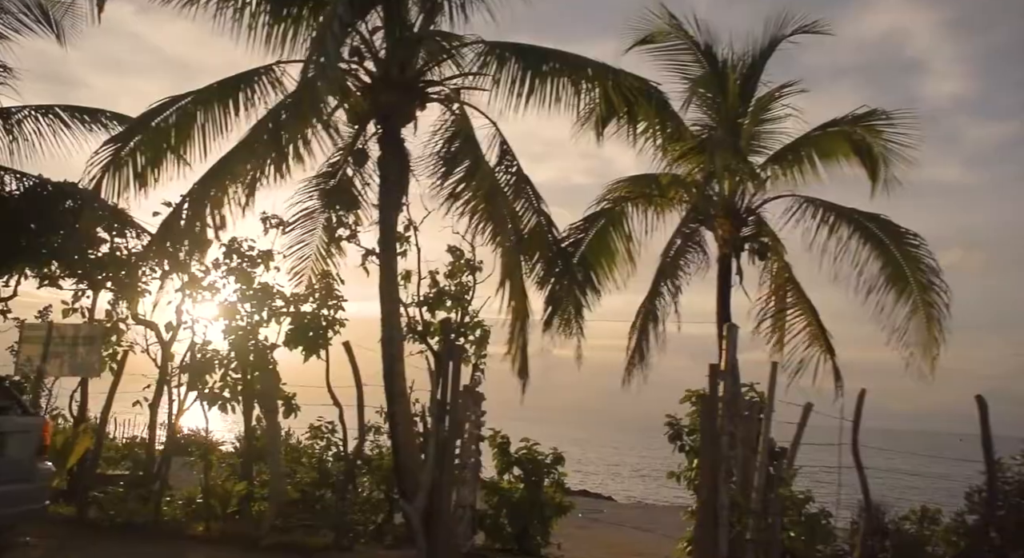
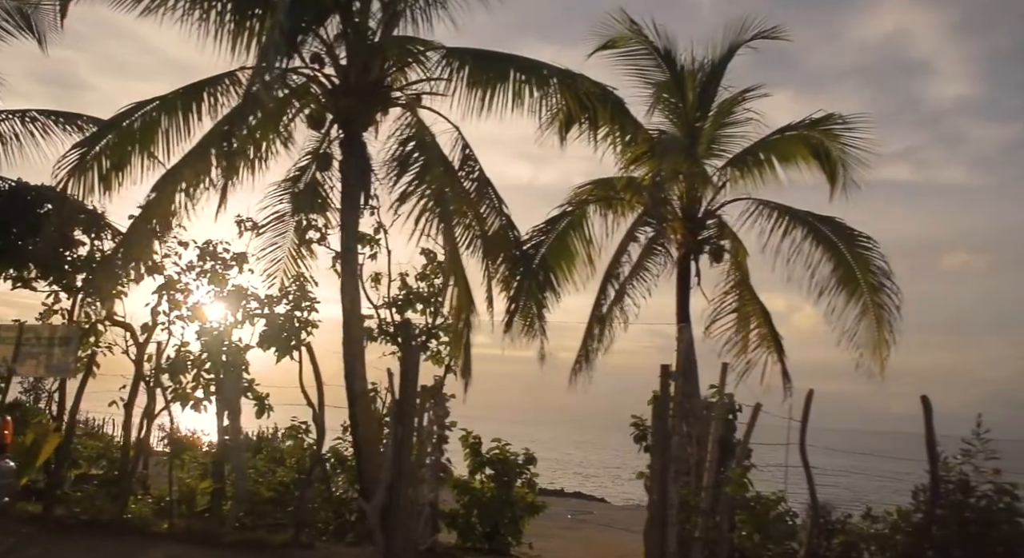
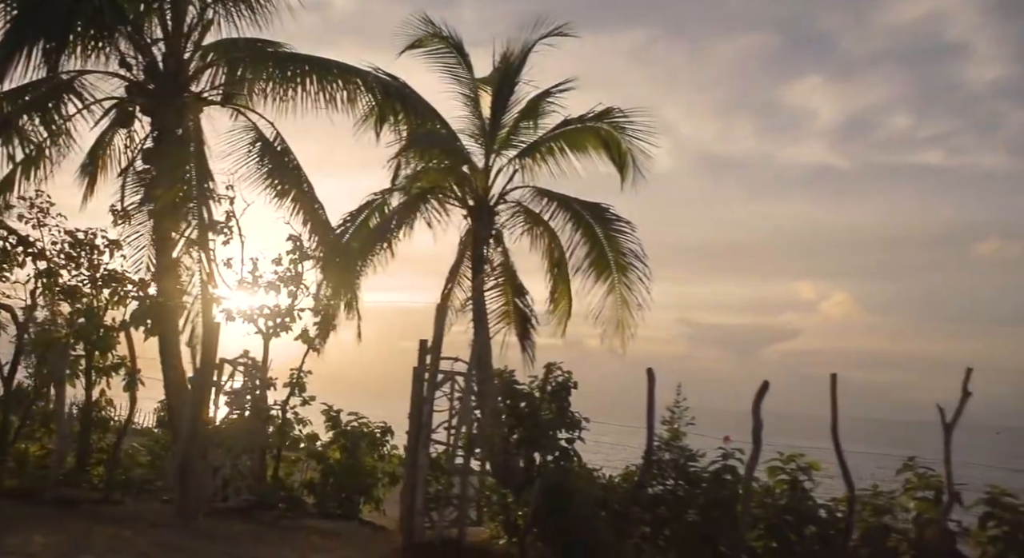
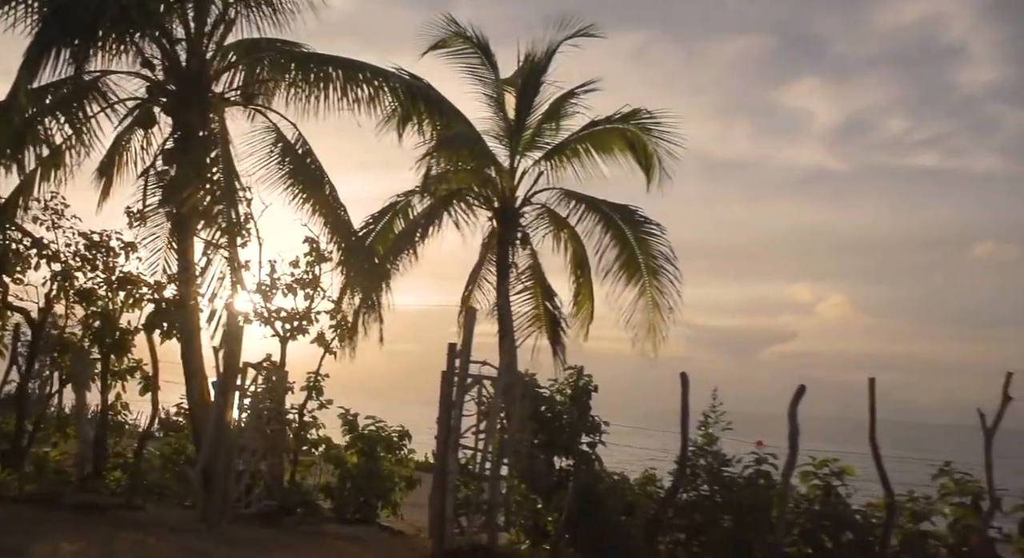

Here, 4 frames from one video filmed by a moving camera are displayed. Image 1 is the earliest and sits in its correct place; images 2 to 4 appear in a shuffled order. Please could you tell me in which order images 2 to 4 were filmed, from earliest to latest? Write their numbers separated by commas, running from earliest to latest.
2, 4, 3
